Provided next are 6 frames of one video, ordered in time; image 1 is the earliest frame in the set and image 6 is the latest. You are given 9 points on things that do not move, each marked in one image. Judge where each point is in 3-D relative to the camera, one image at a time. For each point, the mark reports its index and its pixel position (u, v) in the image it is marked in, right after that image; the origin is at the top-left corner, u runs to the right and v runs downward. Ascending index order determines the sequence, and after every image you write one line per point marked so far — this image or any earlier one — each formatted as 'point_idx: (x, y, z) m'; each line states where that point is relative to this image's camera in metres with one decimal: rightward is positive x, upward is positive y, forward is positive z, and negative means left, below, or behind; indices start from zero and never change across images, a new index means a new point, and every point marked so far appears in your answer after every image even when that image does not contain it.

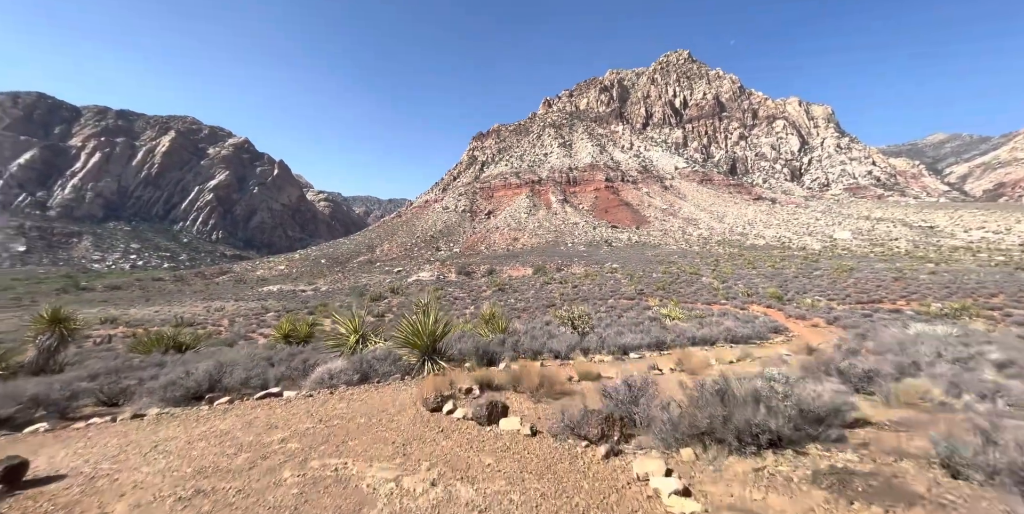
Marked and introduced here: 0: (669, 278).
0: (+7.4, -0.9, +18.1) m
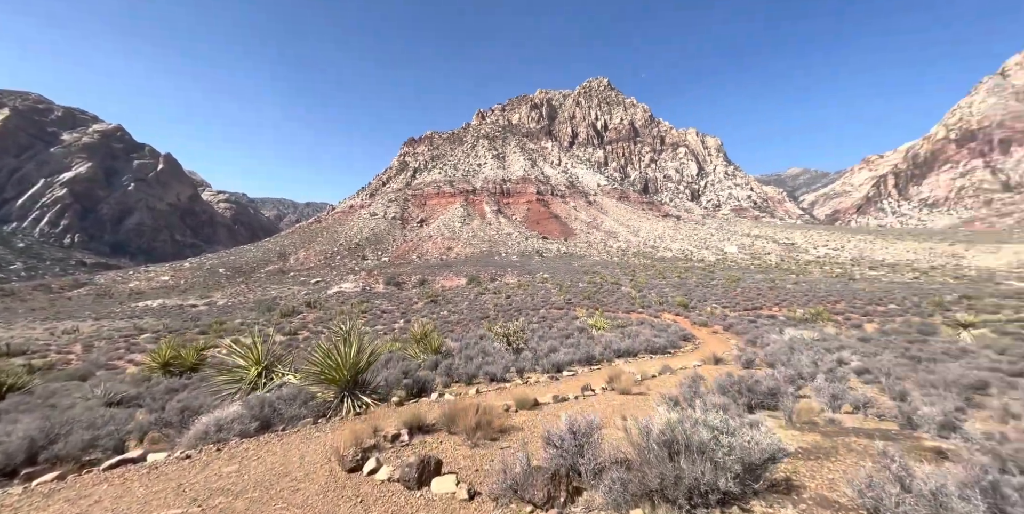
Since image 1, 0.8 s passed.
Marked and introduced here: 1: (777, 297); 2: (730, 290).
0: (+4.2, -1.5, +18.9) m
1: (+11.4, -1.7, +16.5) m
2: (+10.5, -1.6, +18.3) m
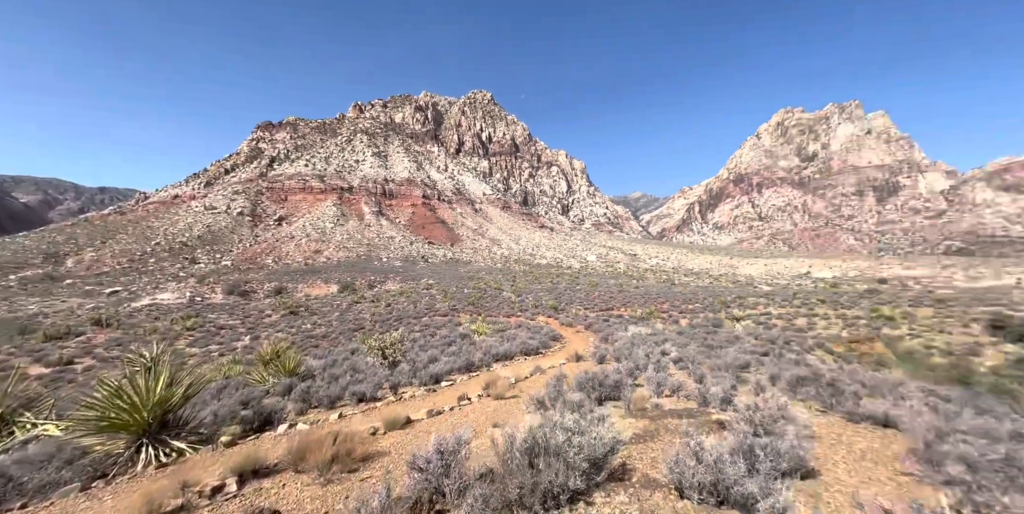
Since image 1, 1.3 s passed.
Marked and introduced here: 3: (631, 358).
0: (-1.6, -1.9, +19.2) m
1: (+6.0, -2.1, +19.0) m
2: (+4.6, -2.0, +20.5) m
3: (+2.7, -2.2, +8.6) m
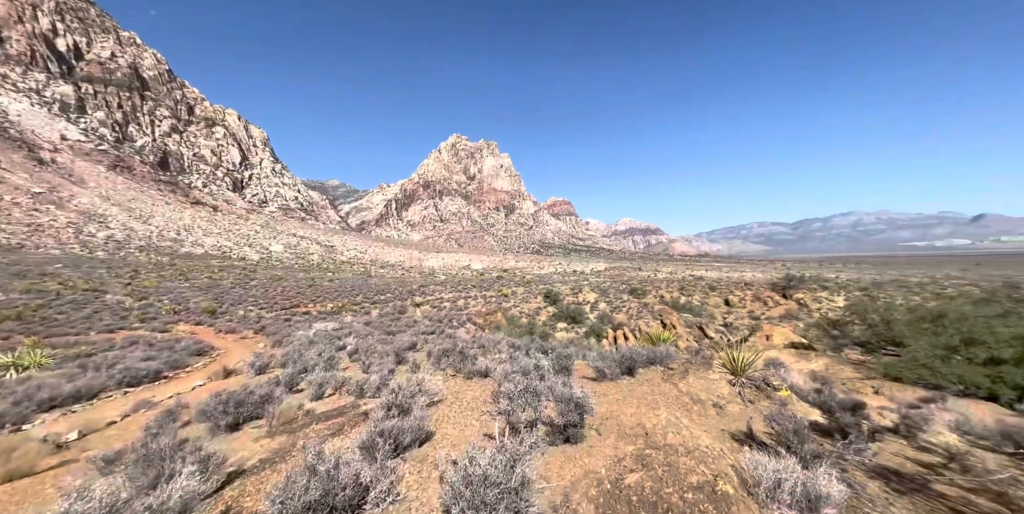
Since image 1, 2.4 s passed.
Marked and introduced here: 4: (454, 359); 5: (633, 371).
0: (-14.9, -1.3, +12.1) m
1: (-9.3, -1.7, +17.3) m
2: (-11.4, -1.5, +17.4) m
3: (-4.3, -2.0, +7.7) m
4: (-1.2, -2.1, +7.9) m
5: (+2.4, -2.3, +7.9) m
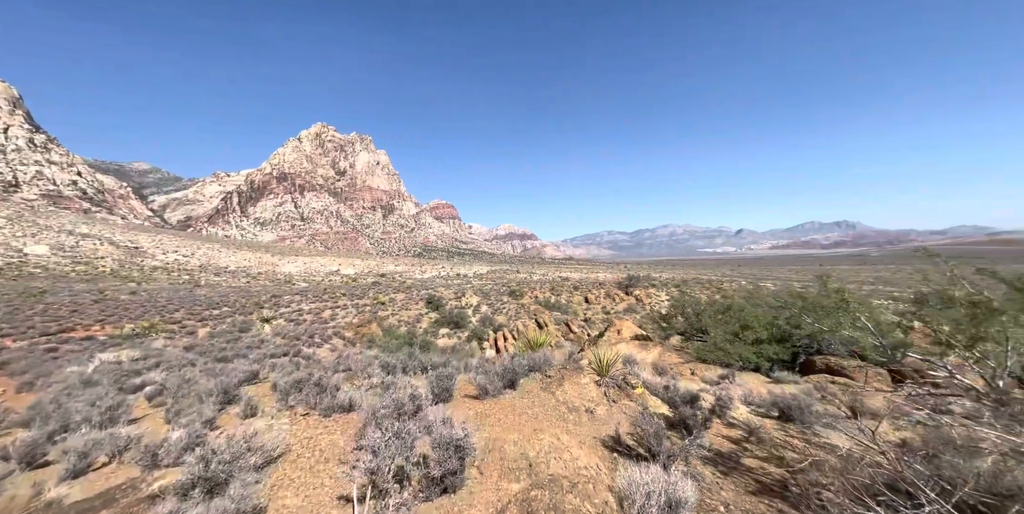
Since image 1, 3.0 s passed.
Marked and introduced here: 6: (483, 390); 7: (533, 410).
0: (-17.7, -1.4, +6.3) m
1: (-14.0, -1.8, +13.0) m
2: (-16.0, -1.6, +12.4) m
3: (-6.3, -2.2, +5.3) m
4: (-3.4, -2.2, +6.4) m
5: (+0.1, -2.5, +7.5) m
6: (-0.5, -2.5, +7.1) m
7: (+0.4, -2.6, +6.6) m
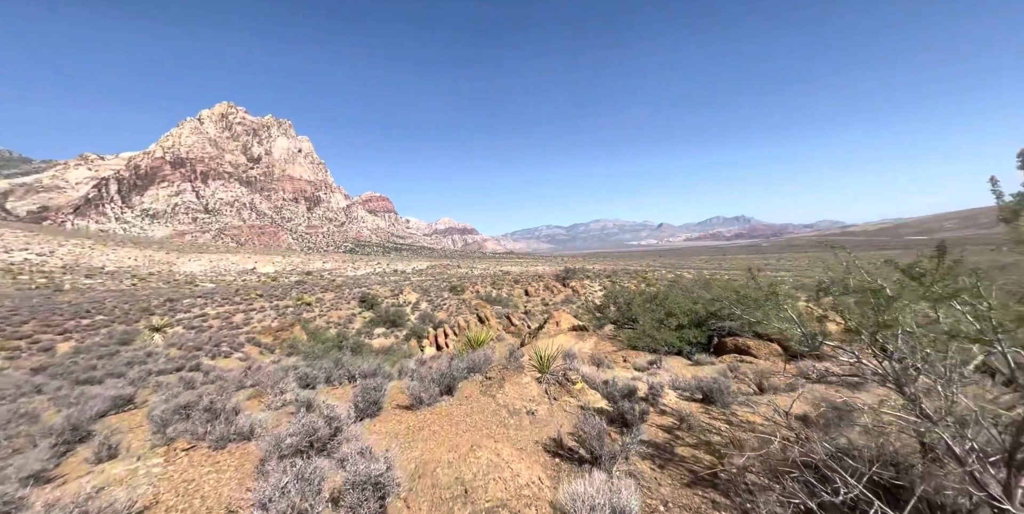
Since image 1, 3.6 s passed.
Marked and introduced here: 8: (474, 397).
0: (-18.4, -1.6, +2.9) m
1: (-15.7, -1.9, +10.1) m
2: (-17.6, -1.7, +9.2) m
3: (-7.0, -2.2, +3.6) m
4: (-4.3, -2.2, +5.2) m
5: (-1.0, -2.4, +6.8) m
6: (-1.5, -2.3, +6.3) m
7: (-0.6, -2.5, +5.9) m
8: (-0.6, -2.4, +6.7) m
